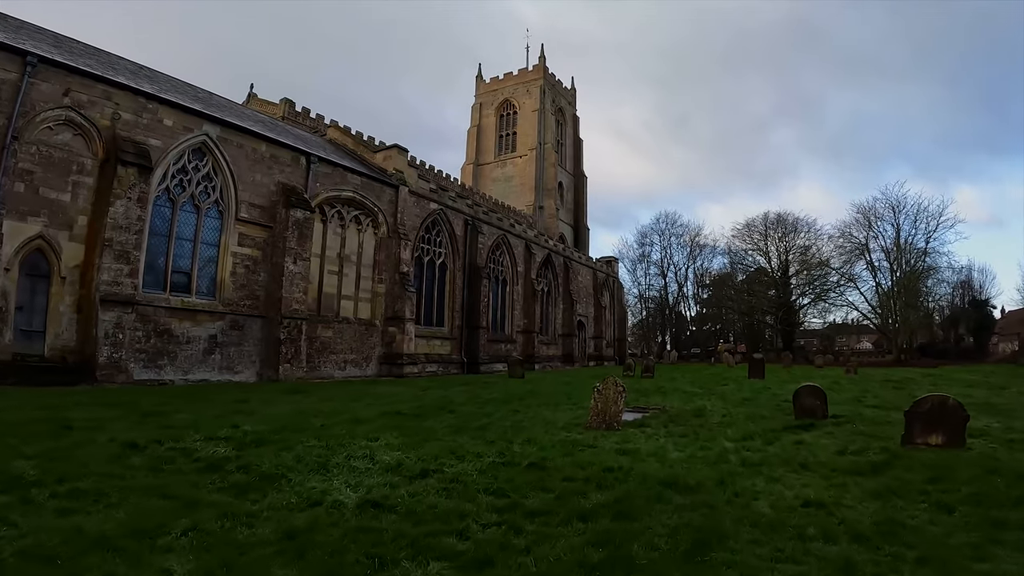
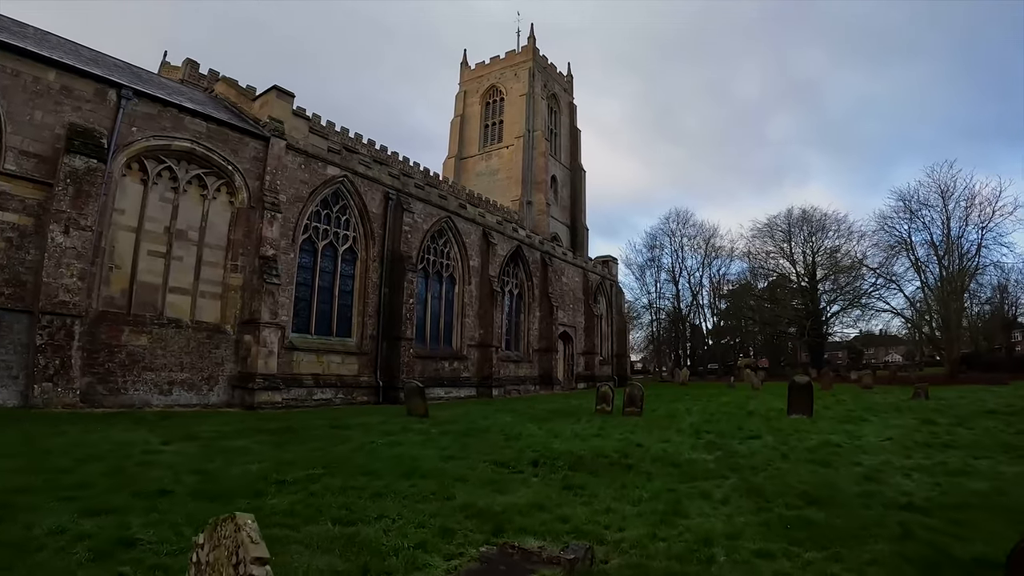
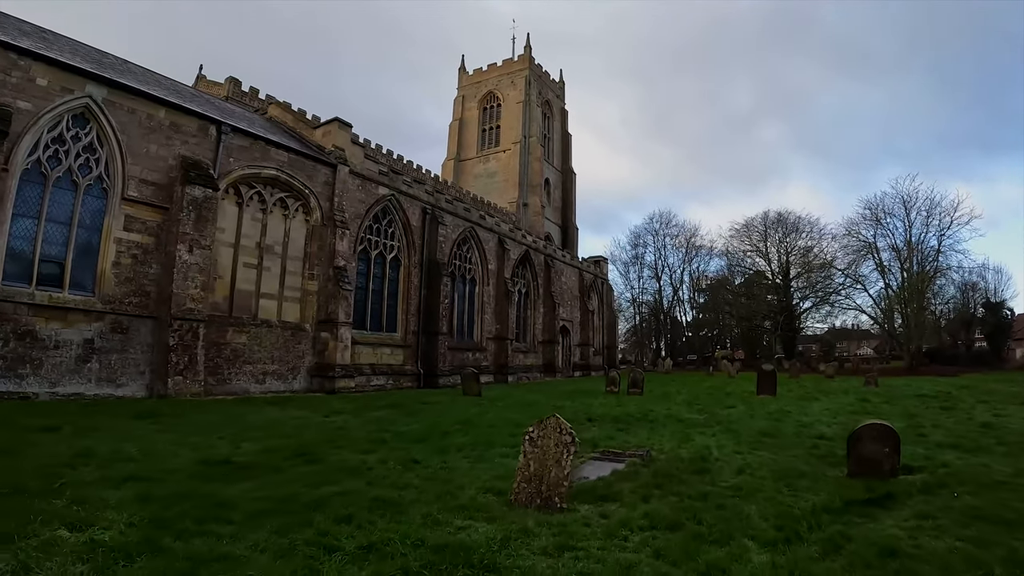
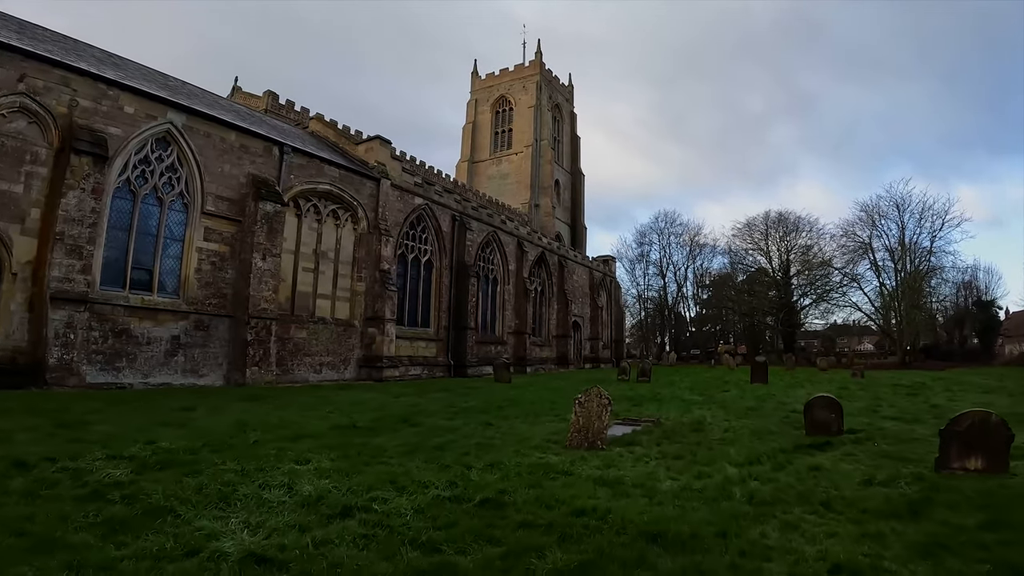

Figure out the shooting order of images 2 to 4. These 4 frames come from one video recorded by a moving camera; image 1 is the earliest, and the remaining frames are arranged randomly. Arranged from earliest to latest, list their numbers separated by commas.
4, 3, 2
